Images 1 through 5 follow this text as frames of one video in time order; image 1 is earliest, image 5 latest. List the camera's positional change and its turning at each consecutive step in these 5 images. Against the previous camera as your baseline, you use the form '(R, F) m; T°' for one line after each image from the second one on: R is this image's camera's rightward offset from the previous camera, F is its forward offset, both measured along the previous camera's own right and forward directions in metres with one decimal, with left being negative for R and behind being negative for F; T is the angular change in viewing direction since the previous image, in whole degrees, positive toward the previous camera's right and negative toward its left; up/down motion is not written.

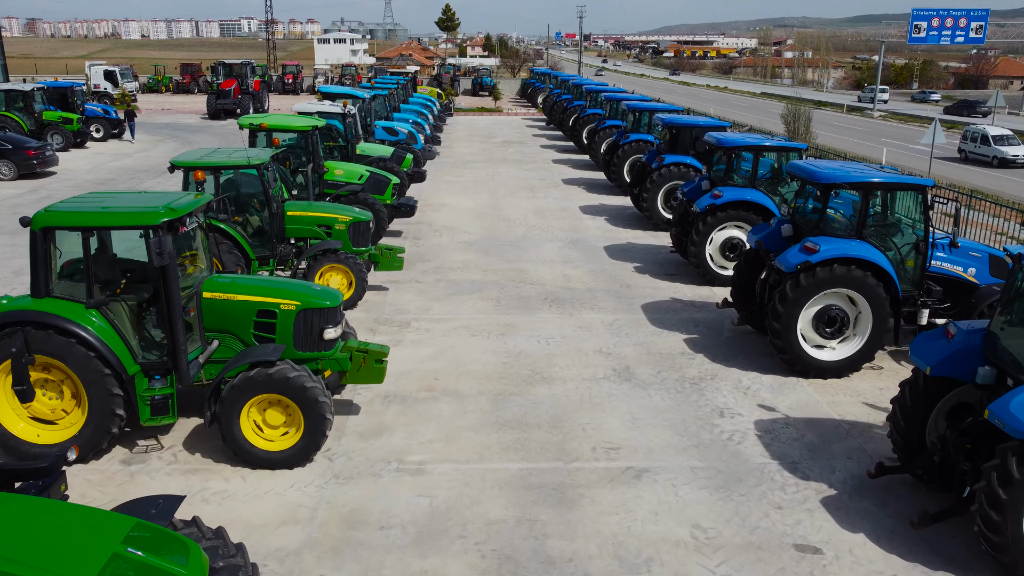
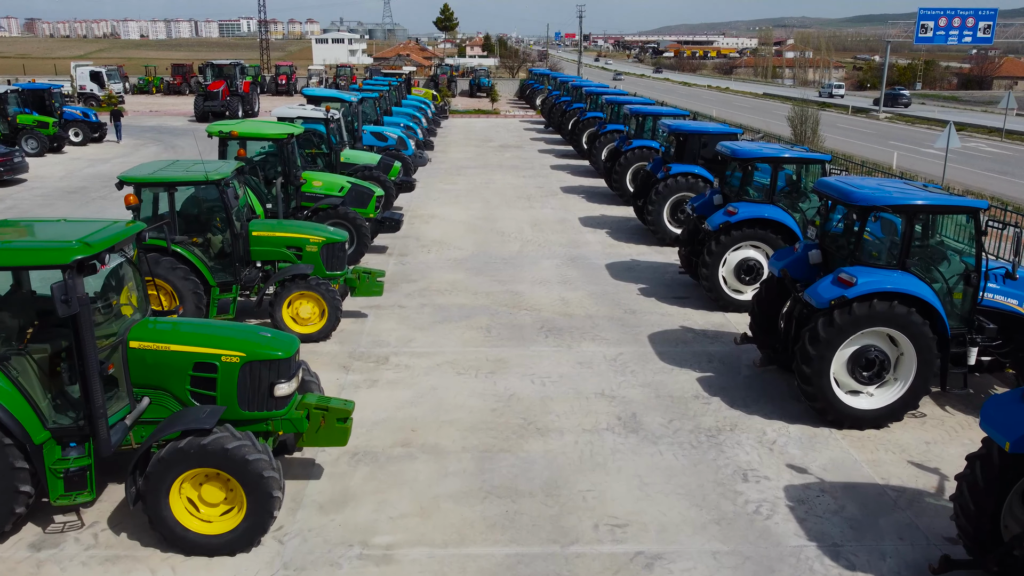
(+0.1, +1.0) m; 0°
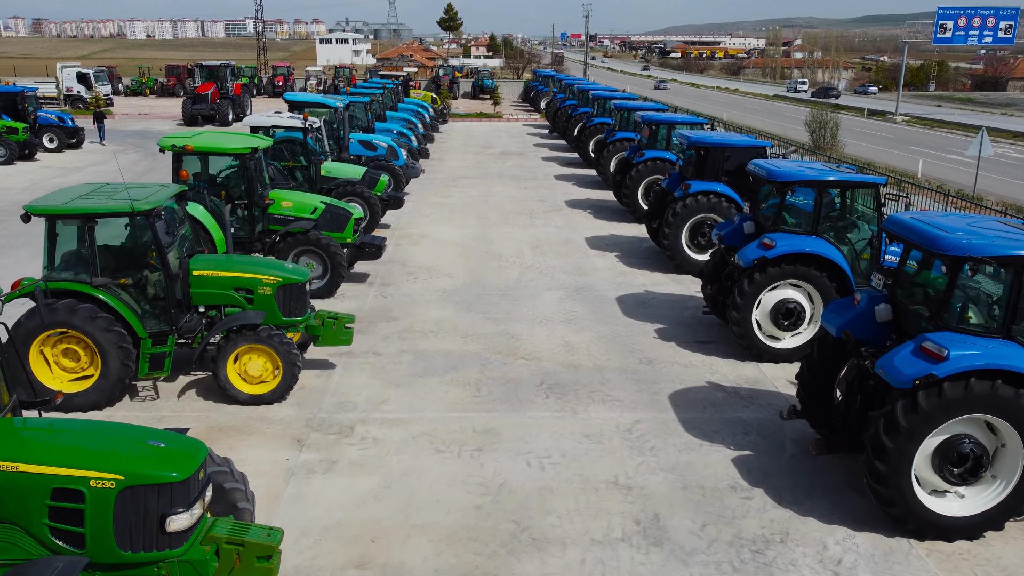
(+0.1, +1.4) m; 0°
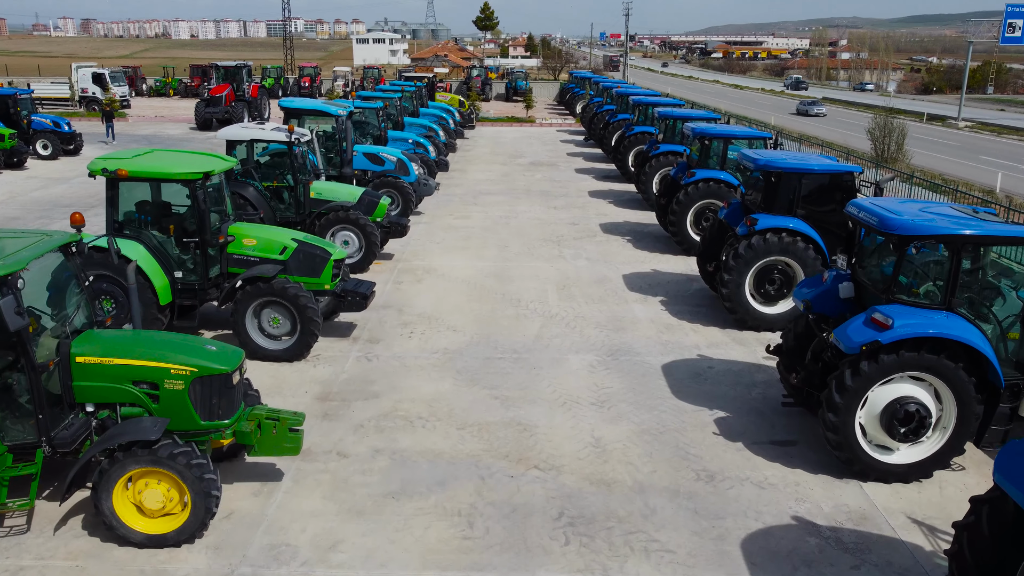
(+0.2, +2.1) m; -2°
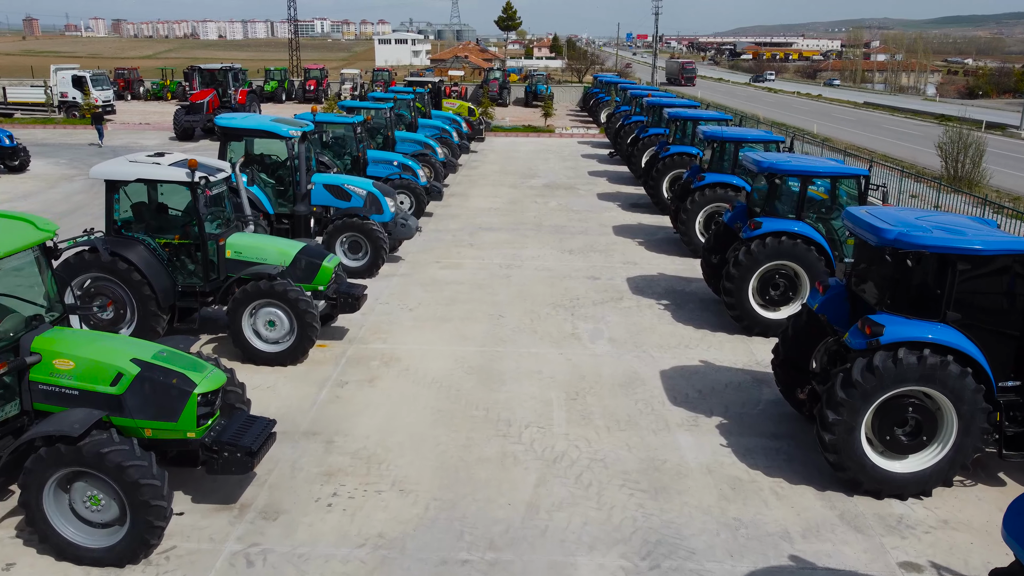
(+0.3, +3.1) m; -2°
